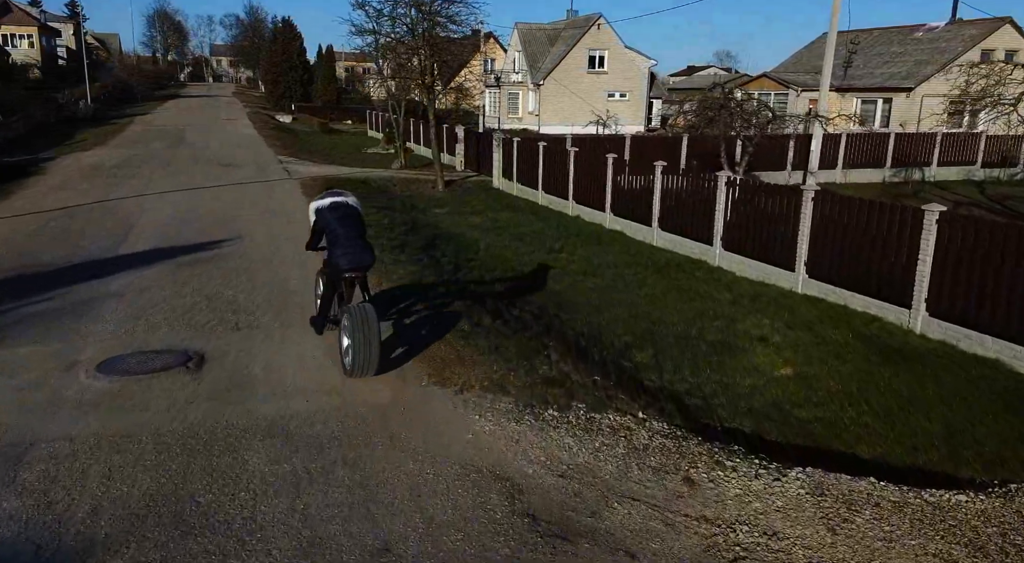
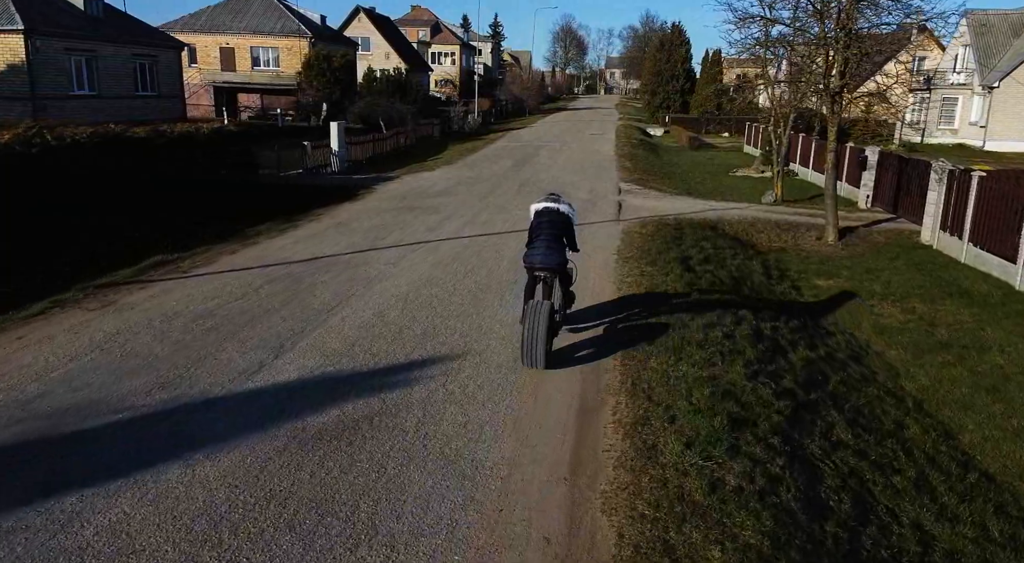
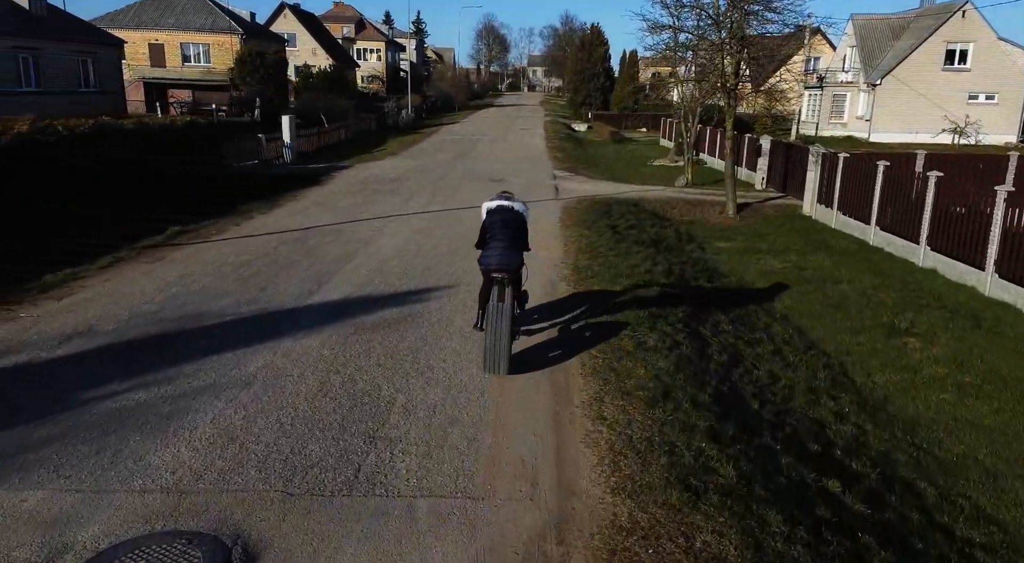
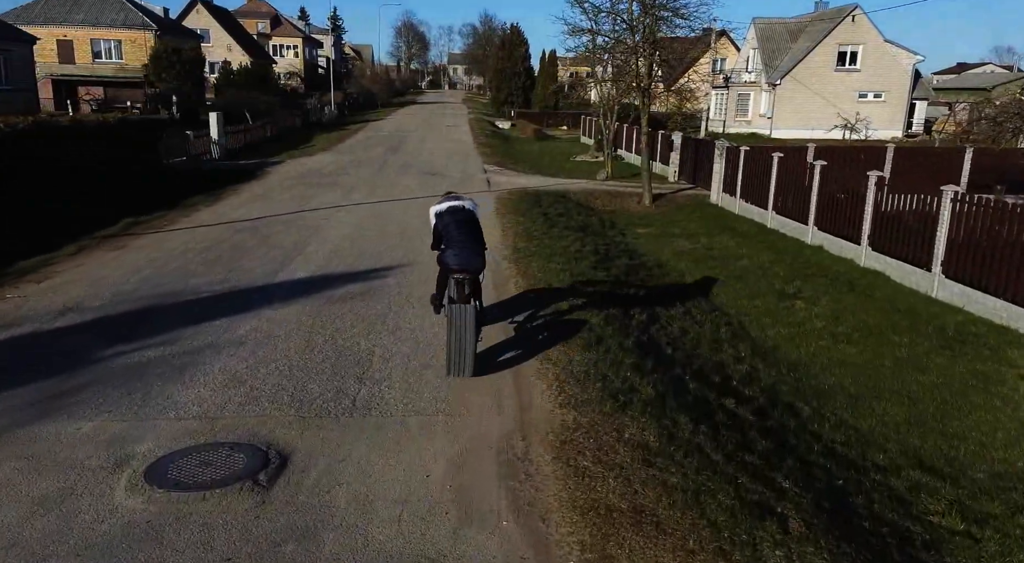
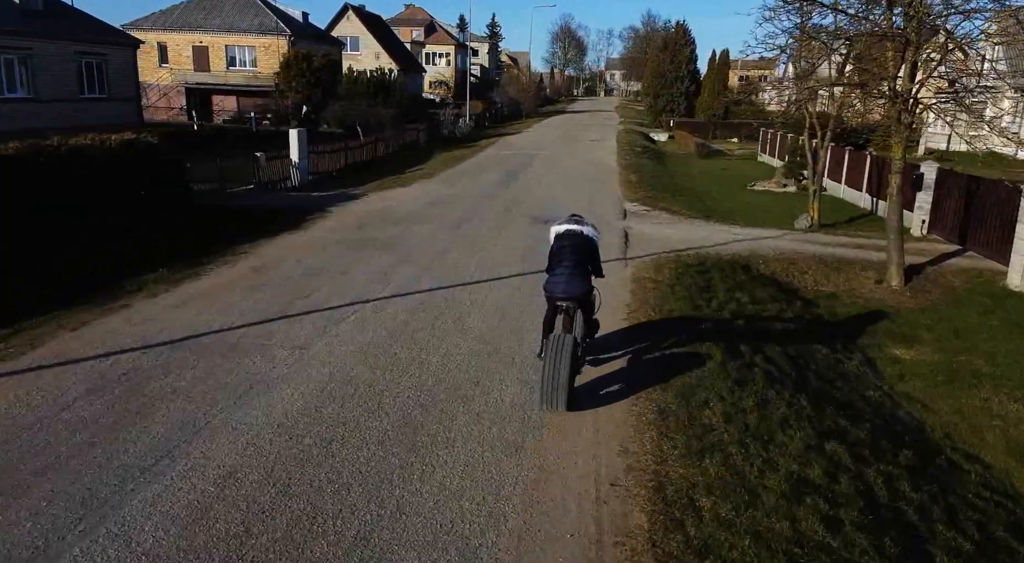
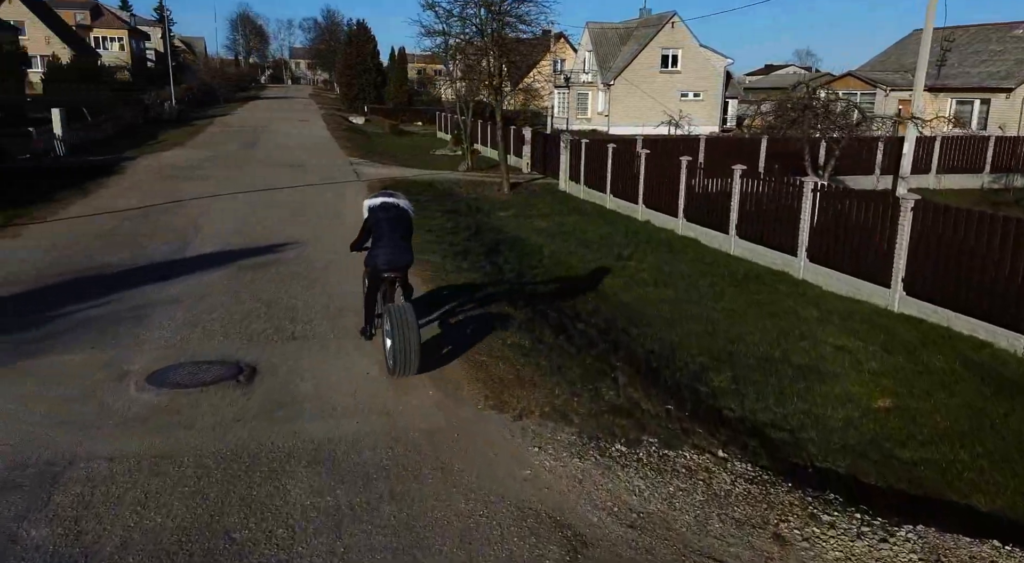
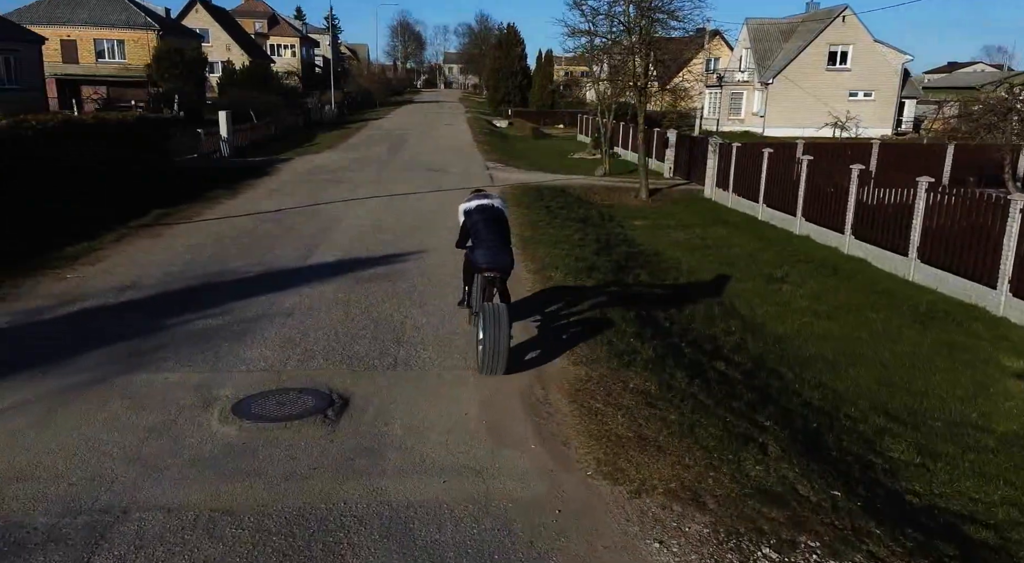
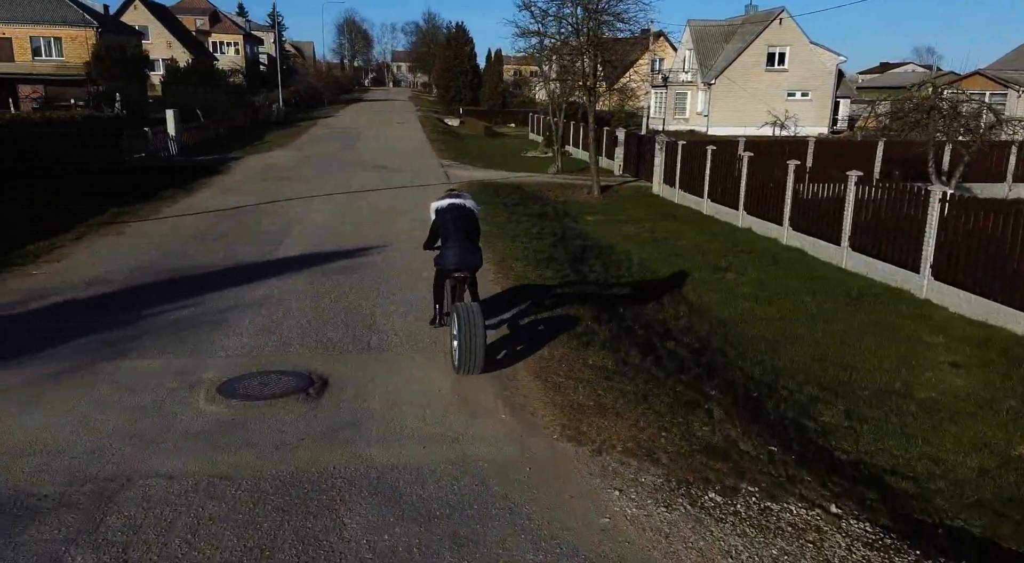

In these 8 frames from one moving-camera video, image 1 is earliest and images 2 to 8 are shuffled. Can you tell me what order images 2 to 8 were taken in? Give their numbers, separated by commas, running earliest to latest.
6, 8, 7, 4, 3, 2, 5
